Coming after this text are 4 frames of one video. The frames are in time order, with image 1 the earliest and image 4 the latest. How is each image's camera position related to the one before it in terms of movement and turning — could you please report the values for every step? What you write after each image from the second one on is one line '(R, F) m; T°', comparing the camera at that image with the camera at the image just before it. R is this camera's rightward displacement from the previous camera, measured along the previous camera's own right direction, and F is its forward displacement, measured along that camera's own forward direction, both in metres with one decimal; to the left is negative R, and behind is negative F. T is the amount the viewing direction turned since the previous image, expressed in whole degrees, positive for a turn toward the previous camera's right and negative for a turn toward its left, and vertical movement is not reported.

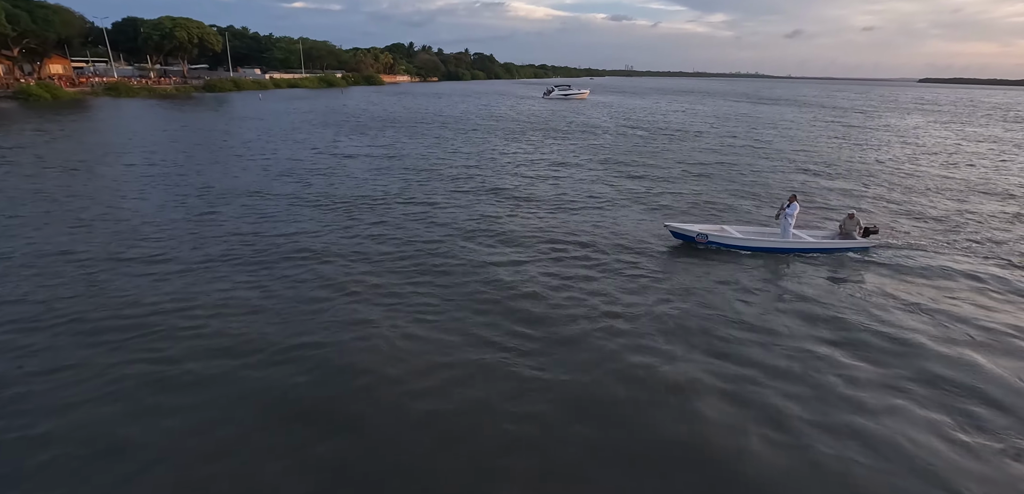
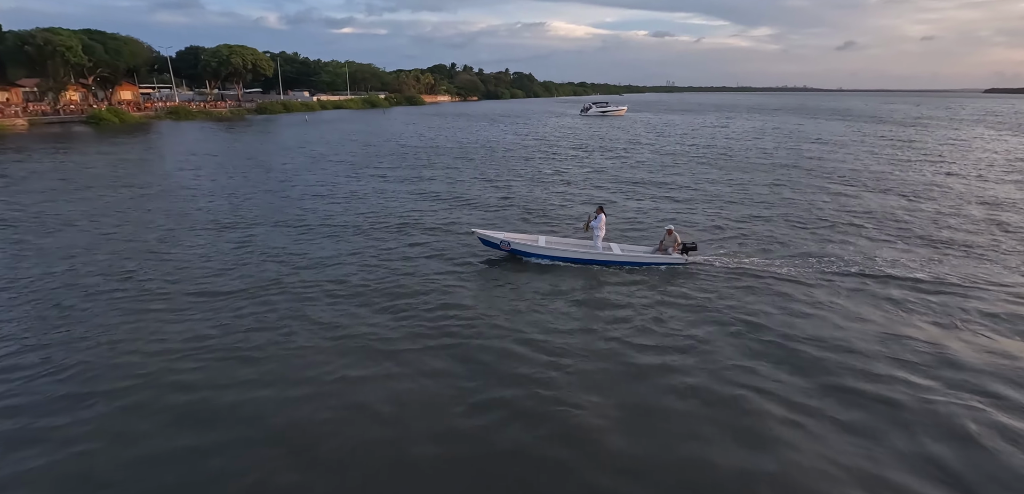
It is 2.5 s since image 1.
(+0.5, -0.1) m; -5°
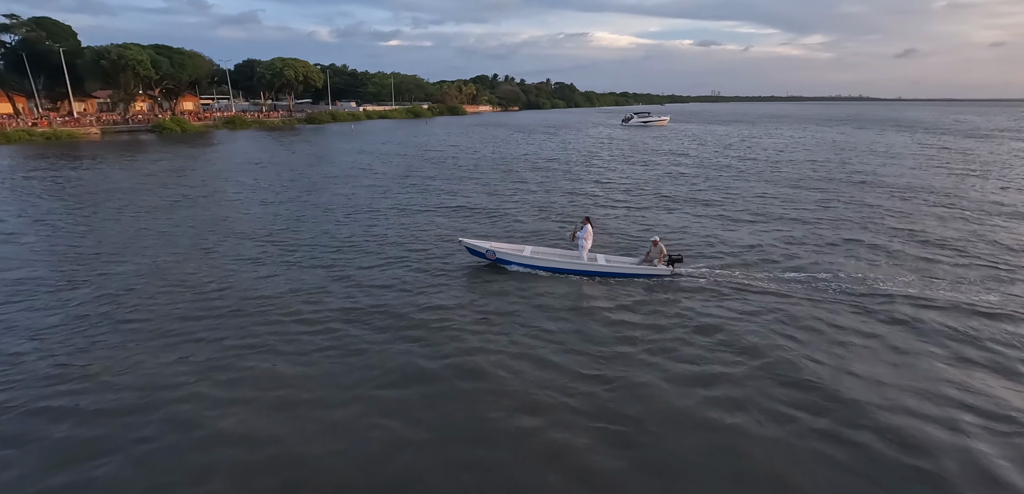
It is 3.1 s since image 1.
(+0.5, -0.1) m; -5°
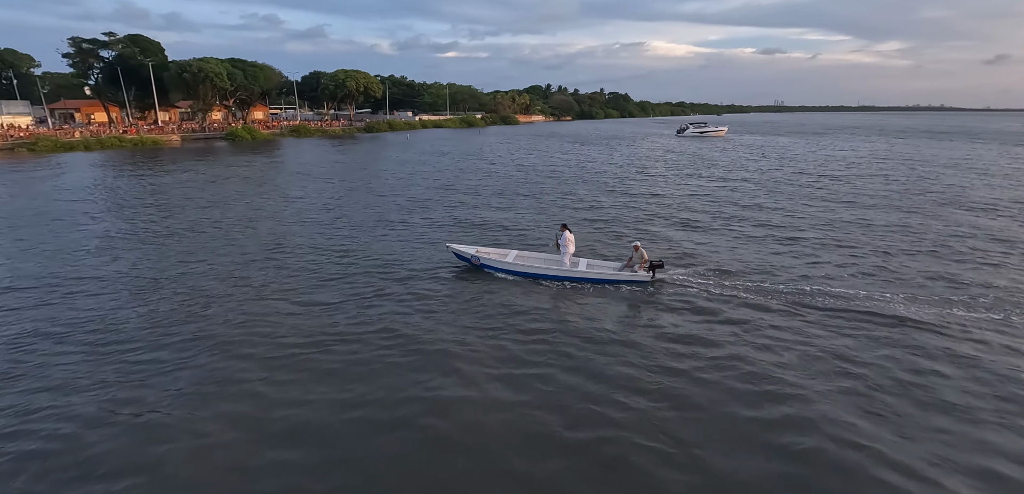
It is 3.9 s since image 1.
(+0.6, 0.0) m; -6°
